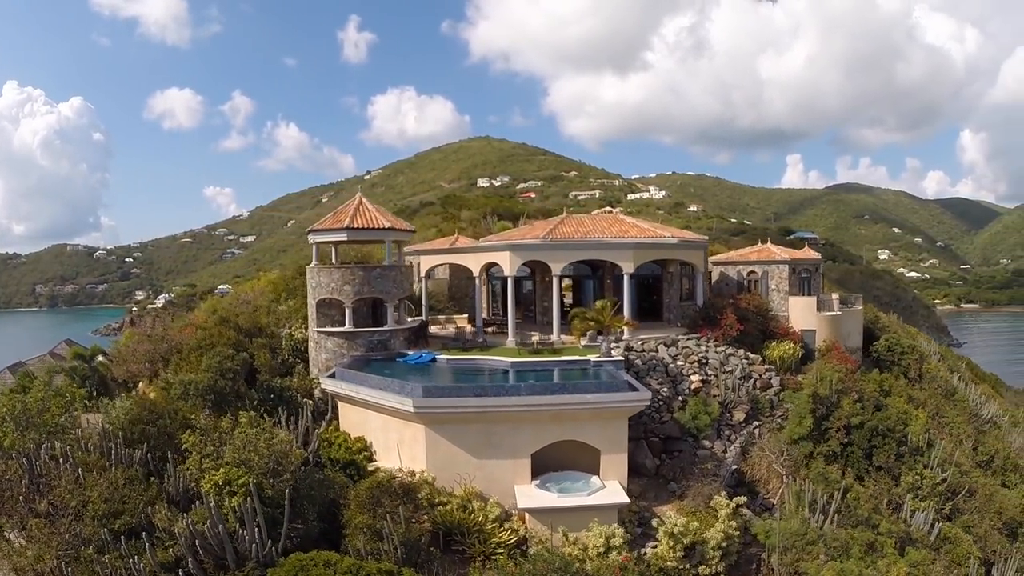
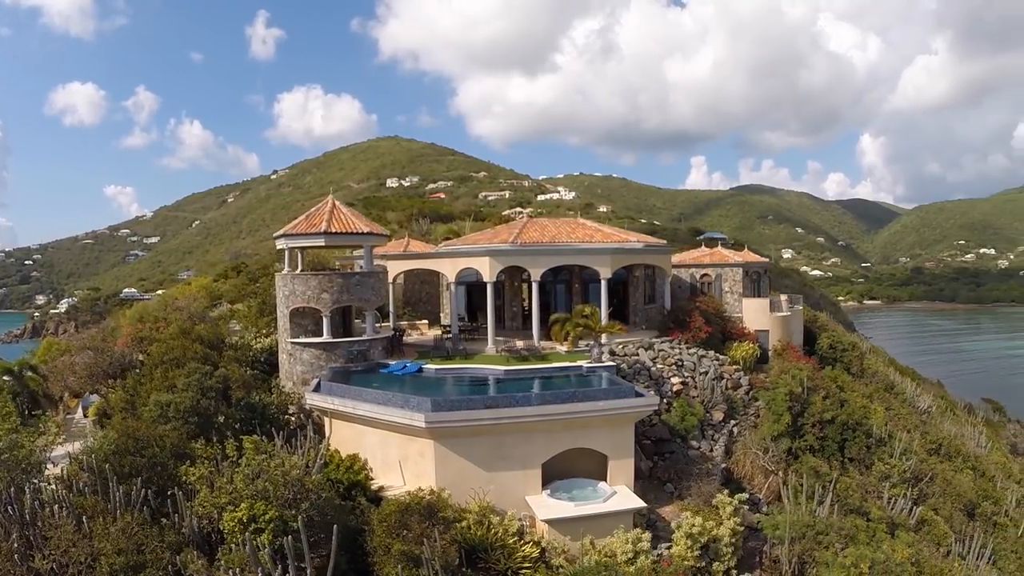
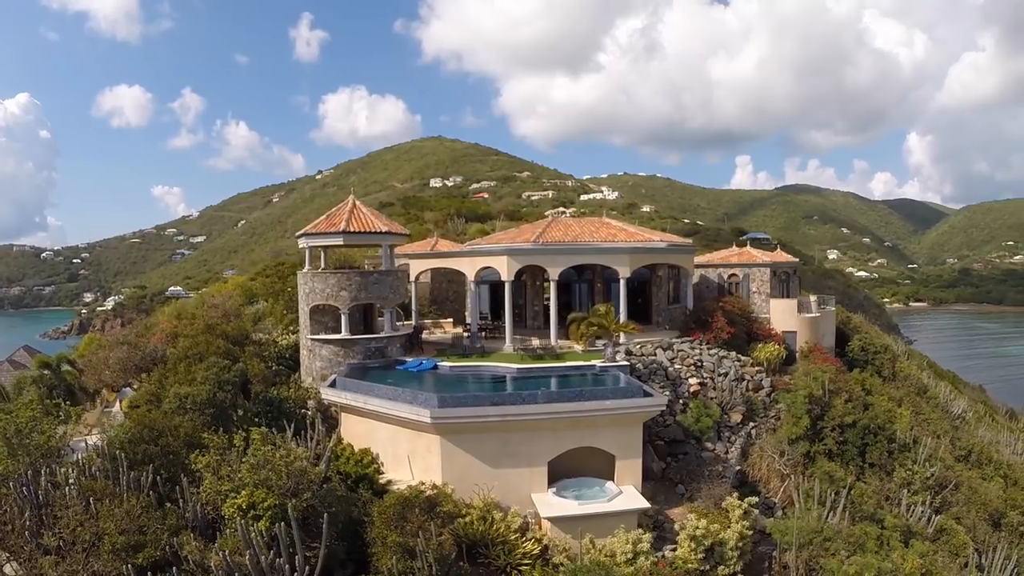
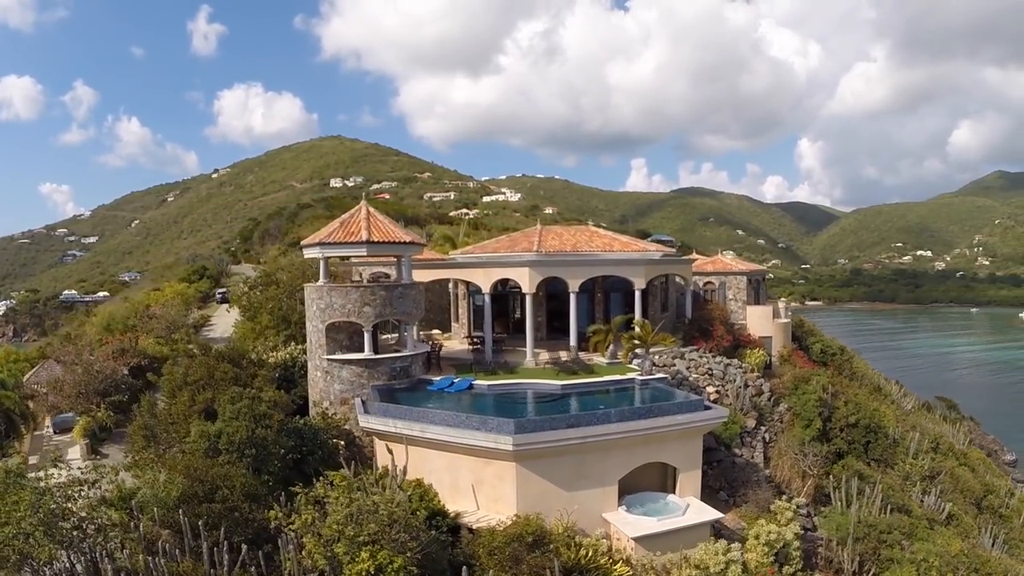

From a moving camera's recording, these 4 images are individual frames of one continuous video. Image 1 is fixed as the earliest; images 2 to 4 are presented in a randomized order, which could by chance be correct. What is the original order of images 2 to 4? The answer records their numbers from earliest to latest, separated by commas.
3, 2, 4
